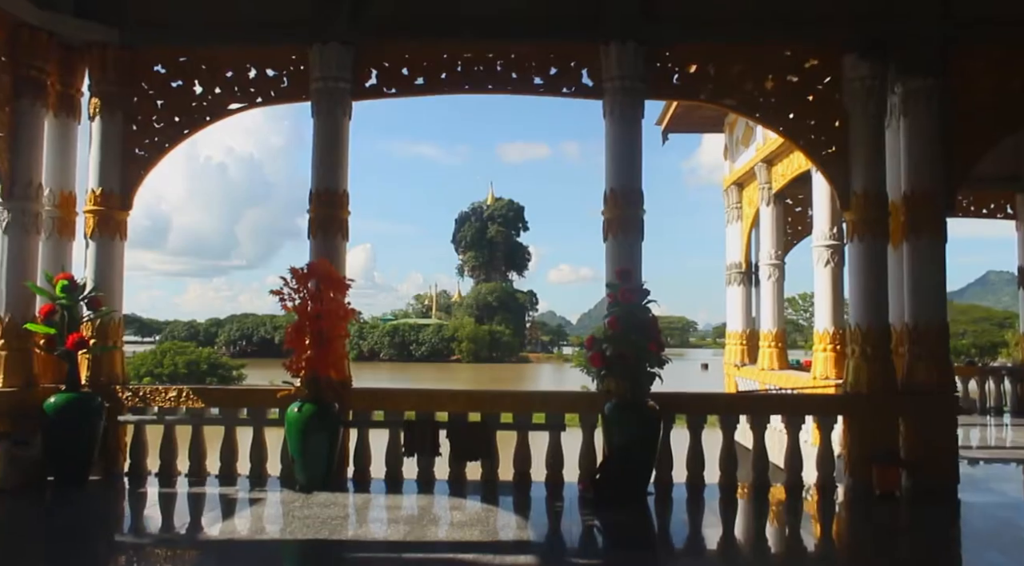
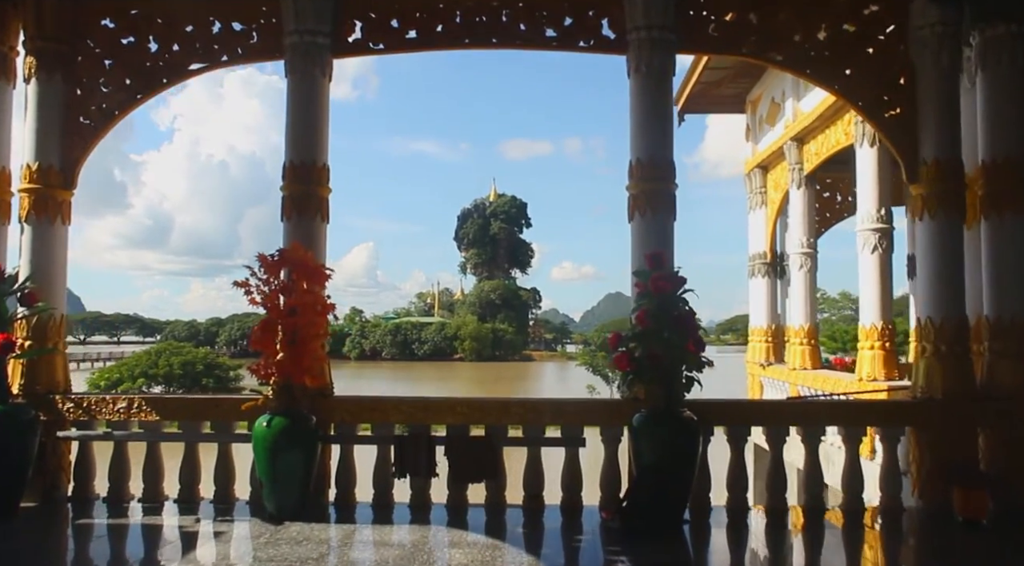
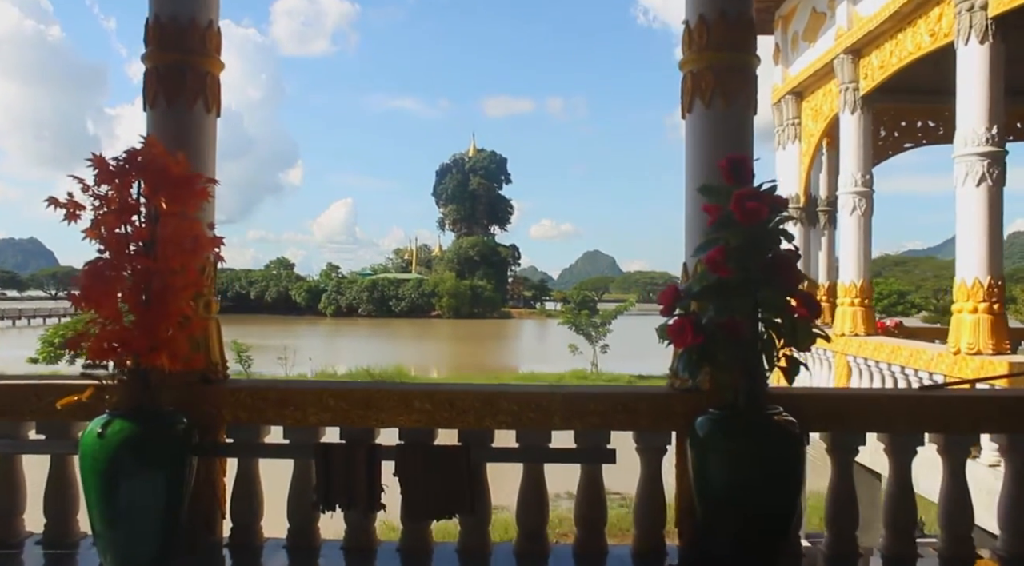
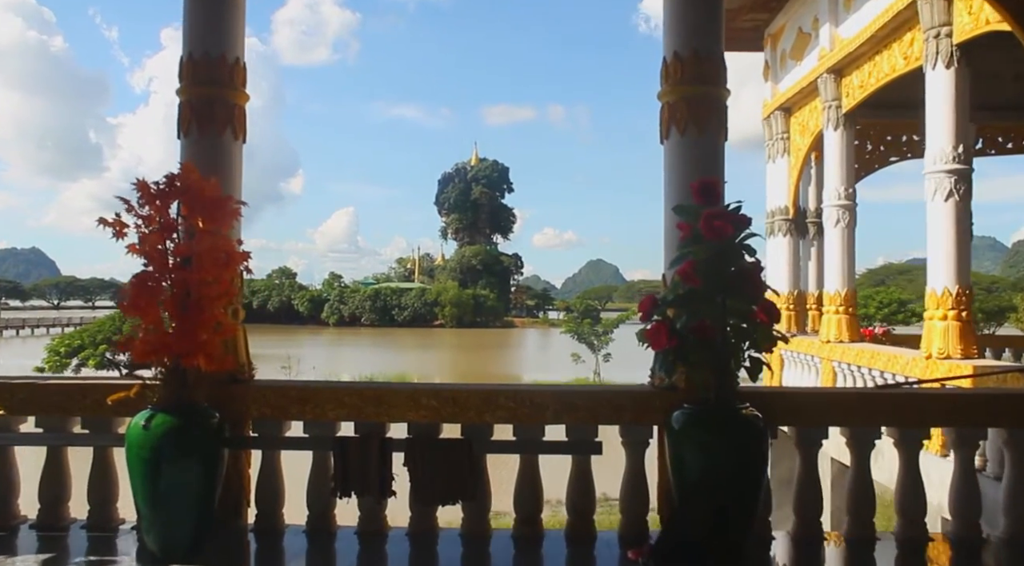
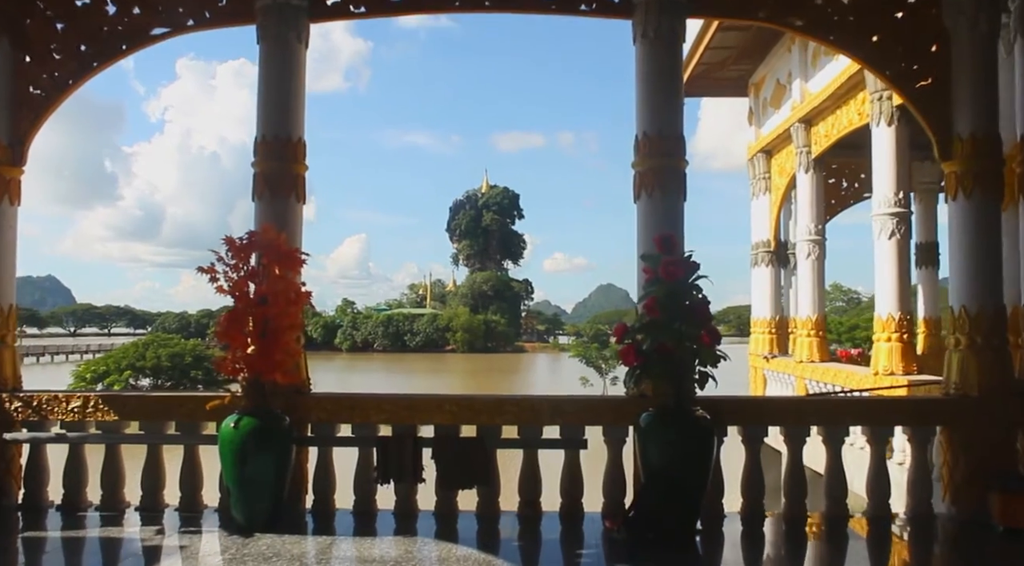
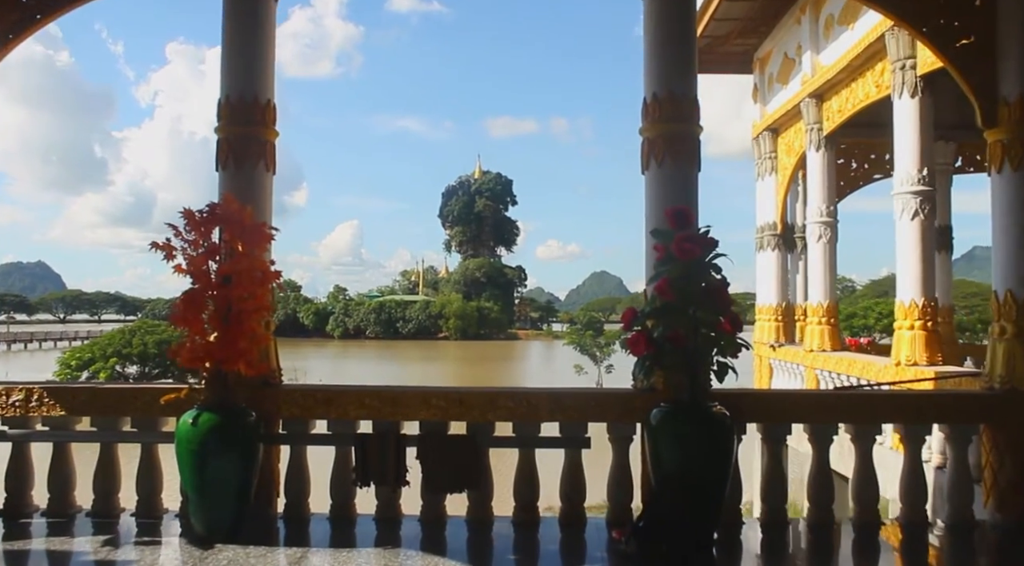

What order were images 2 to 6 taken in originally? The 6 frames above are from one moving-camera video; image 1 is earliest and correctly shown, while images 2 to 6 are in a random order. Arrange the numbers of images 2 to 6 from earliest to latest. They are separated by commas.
2, 5, 6, 4, 3
